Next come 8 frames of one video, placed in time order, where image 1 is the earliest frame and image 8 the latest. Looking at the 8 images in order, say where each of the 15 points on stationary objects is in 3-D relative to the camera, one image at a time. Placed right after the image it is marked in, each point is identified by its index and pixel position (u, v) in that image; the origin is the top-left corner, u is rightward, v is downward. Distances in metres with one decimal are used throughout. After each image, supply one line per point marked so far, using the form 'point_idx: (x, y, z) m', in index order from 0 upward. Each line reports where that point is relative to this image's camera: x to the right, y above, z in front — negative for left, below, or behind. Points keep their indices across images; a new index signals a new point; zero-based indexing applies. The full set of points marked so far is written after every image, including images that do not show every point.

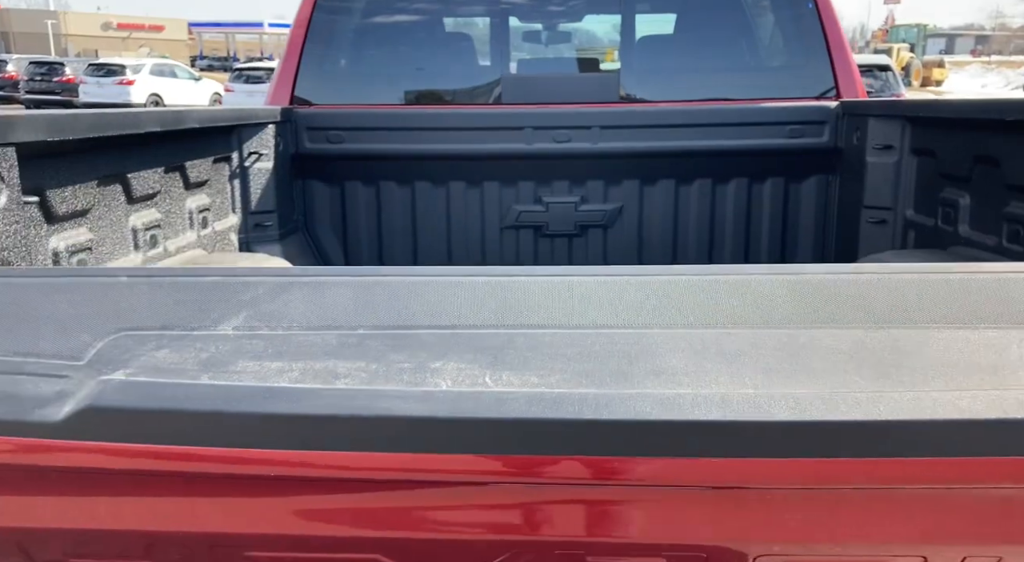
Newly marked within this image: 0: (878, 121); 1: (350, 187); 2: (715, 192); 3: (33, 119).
0: (+1.3, +0.5, +2.7) m
1: (-0.6, +0.4, +3.1) m
2: (+0.8, +0.3, +3.1) m
3: (-0.8, +0.3, +1.4) m
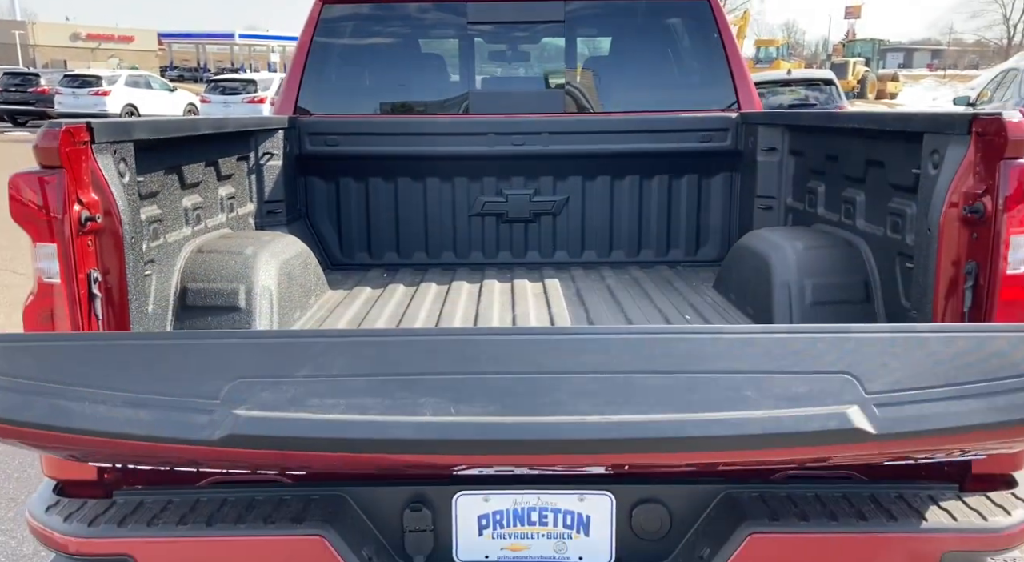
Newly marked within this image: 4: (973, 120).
0: (+1.1, +0.7, +3.5) m
1: (-0.8, +0.5, +3.8) m
2: (+0.6, +0.5, +3.8) m
3: (-1.0, +0.4, +2.0) m
4: (+1.0, +0.4, +1.8) m
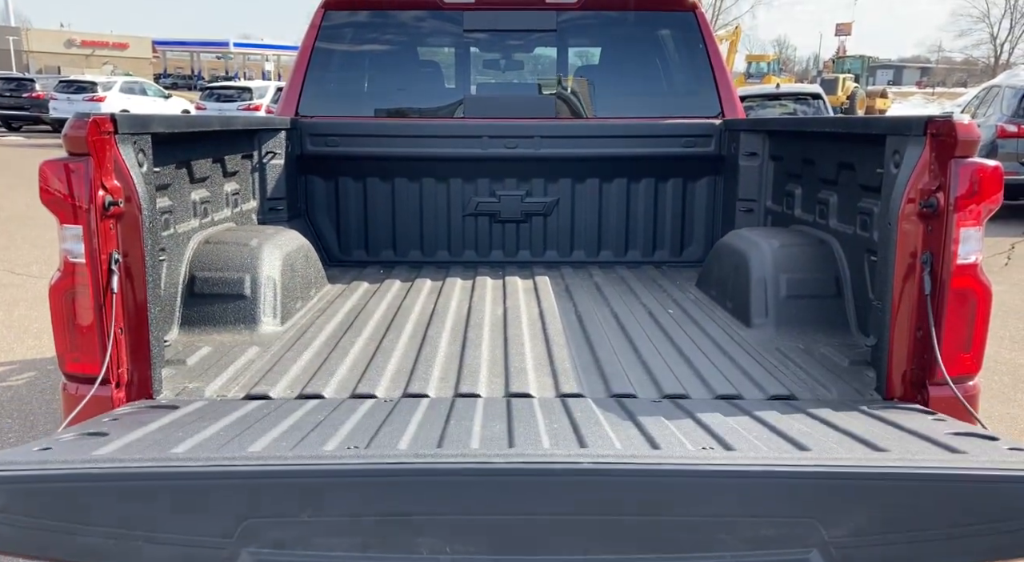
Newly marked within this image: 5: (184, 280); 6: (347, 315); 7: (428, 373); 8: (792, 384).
0: (+1.1, +0.7, +3.6) m
1: (-0.8, +0.5, +4.0) m
2: (+0.6, +0.5, +4.0) m
3: (-1.0, +0.4, +2.2) m
4: (+1.0, +0.4, +1.9) m
5: (-1.1, 0.0, +2.7) m
6: (-0.6, -0.1, +3.0) m
7: (-0.2, -0.3, +2.3) m
8: (+0.8, -0.3, +2.2) m
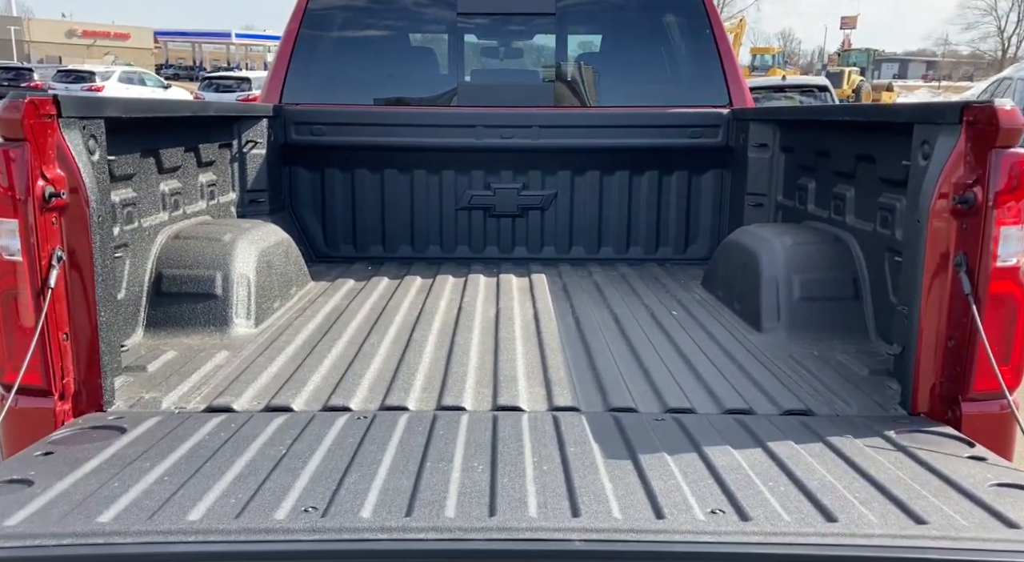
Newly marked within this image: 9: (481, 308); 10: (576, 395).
0: (+1.0, +0.7, +3.4) m
1: (-0.9, +0.5, +3.8) m
2: (+0.6, +0.5, +3.8) m
3: (-1.0, +0.4, +2.0) m
4: (+1.0, +0.4, +1.7) m
5: (-1.1, 0.0, +2.5) m
6: (-0.6, -0.1, +2.8) m
7: (-0.3, -0.3, +2.1) m
8: (+0.7, -0.3, +2.0) m
9: (-0.1, -0.1, +2.9) m
10: (+0.2, -0.3, +2.0) m
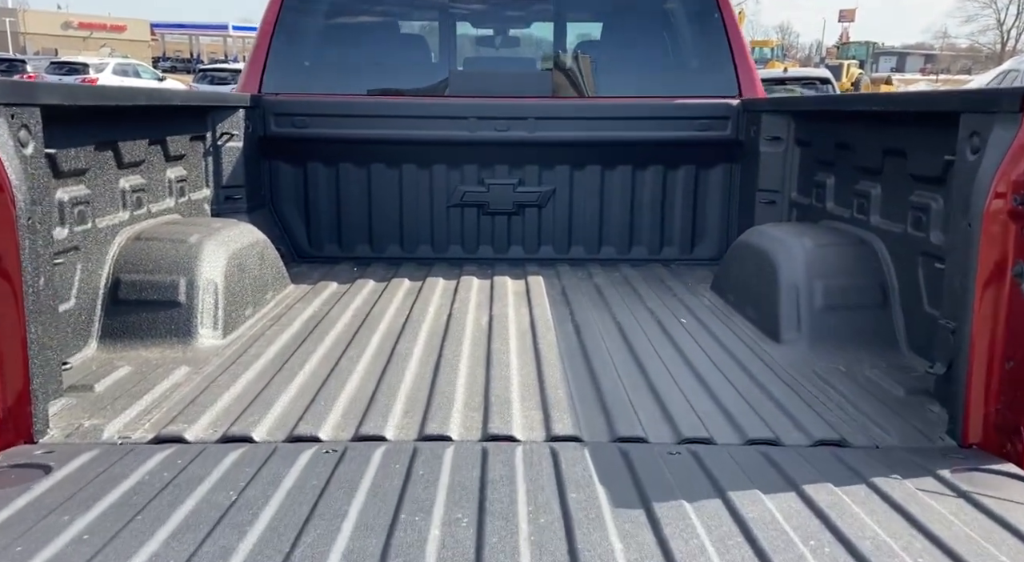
0: (+1.0, +0.7, +3.2) m
1: (-0.9, +0.5, +3.5) m
2: (+0.5, +0.5, +3.5) m
3: (-1.0, +0.4, +1.7) m
4: (+1.0, +0.4, +1.5) m
5: (-1.1, 0.0, +2.2) m
6: (-0.7, -0.1, +2.6) m
7: (-0.3, -0.3, +1.8) m
8: (+0.7, -0.3, +1.8) m
9: (-0.1, -0.1, +2.7) m
10: (+0.1, -0.3, +1.8) m
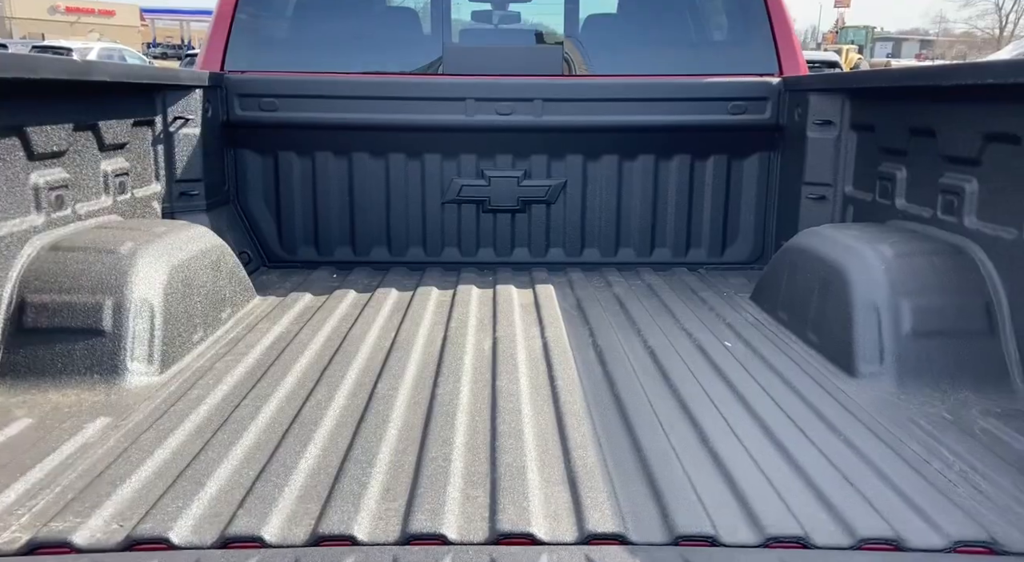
0: (+1.0, +0.6, +2.7) m
1: (-0.9, +0.5, +3.0) m
2: (+0.6, +0.4, +3.1) m
3: (-1.0, +0.4, +1.3) m
4: (+1.0, +0.3, +1.0) m
5: (-1.1, -0.1, +1.8) m
6: (-0.6, -0.2, +2.1) m
7: (-0.3, -0.3, +1.4) m
8: (+0.7, -0.4, +1.3) m
9: (-0.1, -0.2, +2.2) m
10: (+0.2, -0.4, +1.3) m
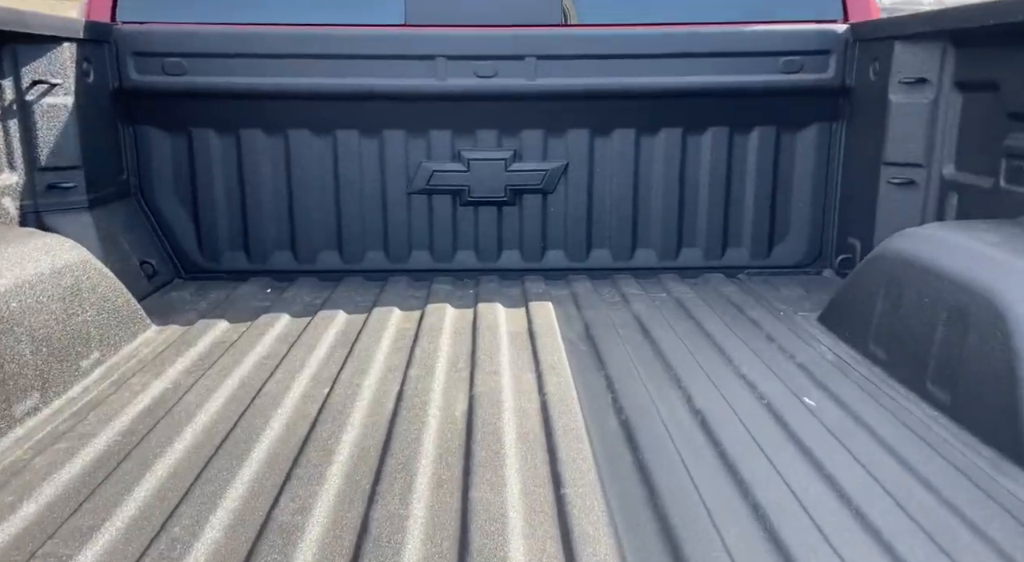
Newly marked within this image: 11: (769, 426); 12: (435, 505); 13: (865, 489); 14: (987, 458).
0: (+1.0, +0.6, +2.0) m
1: (-0.9, +0.4, +2.3) m
2: (+0.5, +0.4, +2.4) m
3: (-1.0, +0.3, +0.6) m
4: (+1.0, +0.2, +0.4) m
5: (-1.1, -0.1, +1.1) m
6: (-0.7, -0.3, +1.4) m
7: (-0.3, -0.4, +0.7) m
8: (+0.7, -0.4, +0.6) m
9: (-0.1, -0.2, +1.6) m
10: (+0.2, -0.4, +0.6) m
11: (+0.5, -0.3, +1.4) m
12: (-0.1, -0.3, +1.1) m
13: (+0.5, -0.3, +1.2) m
14: (+0.8, -0.3, +1.3) m
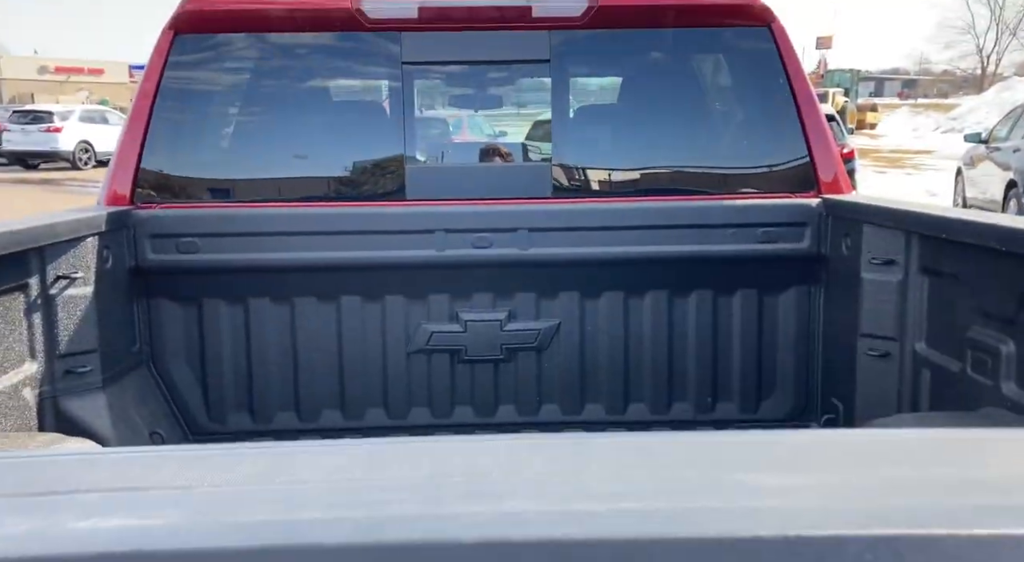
0: (+1.0, +0.1, +2.1) m
1: (-0.9, -0.1, +2.4) m
2: (+0.5, -0.1, +2.5) m
3: (-1.0, -0.1, +0.7) m
4: (+1.0, -0.1, +0.5) m
5: (-1.2, -0.5, +1.1) m
6: (-0.7, -0.7, +1.5) m
7: (-0.3, -0.8, +0.8) m
8: (+0.7, -0.8, +0.7) m
9: (-0.2, -0.6, +1.6) m
10: (+0.1, -0.8, +0.7) m
11: (+0.4, -0.7, +1.4) m
12: (-0.1, -0.7, +1.2) m
13: (+0.5, -0.7, +1.2) m
14: (+0.7, -0.7, +1.3) m
